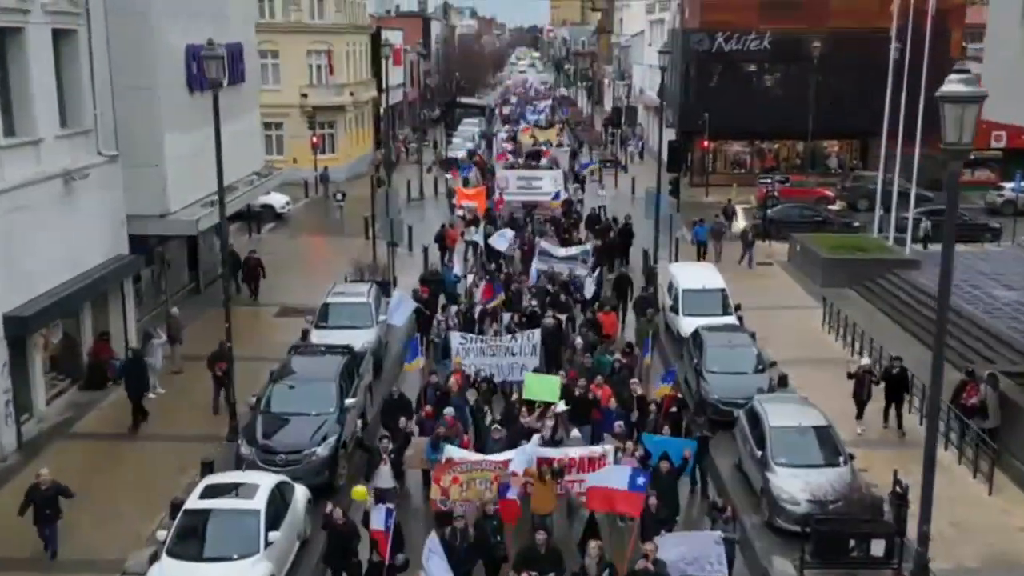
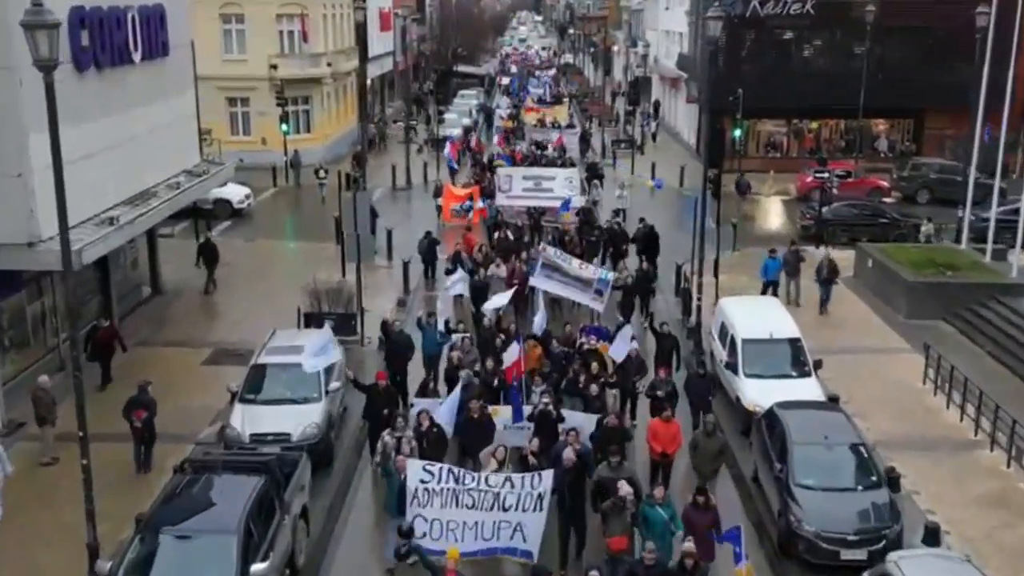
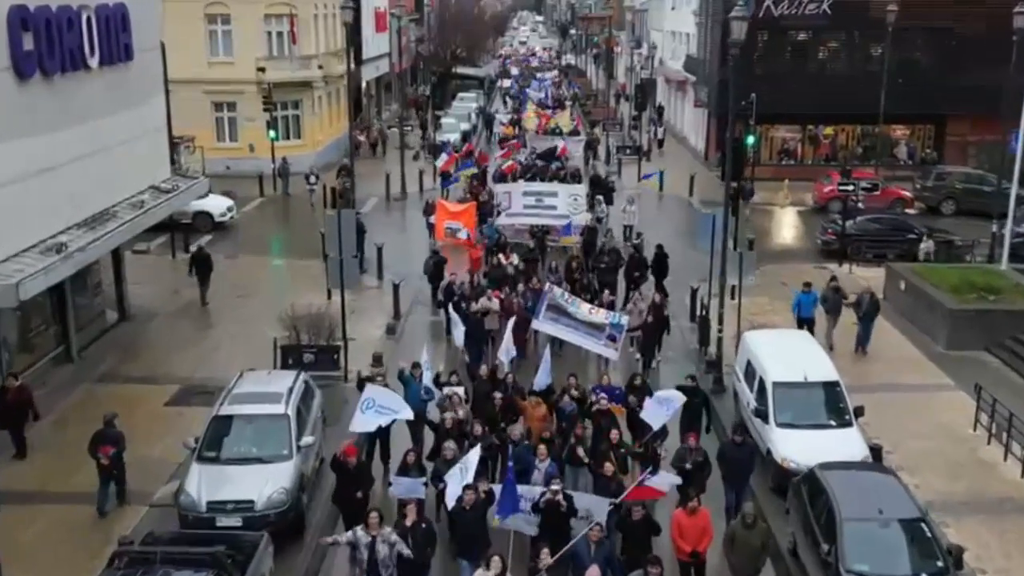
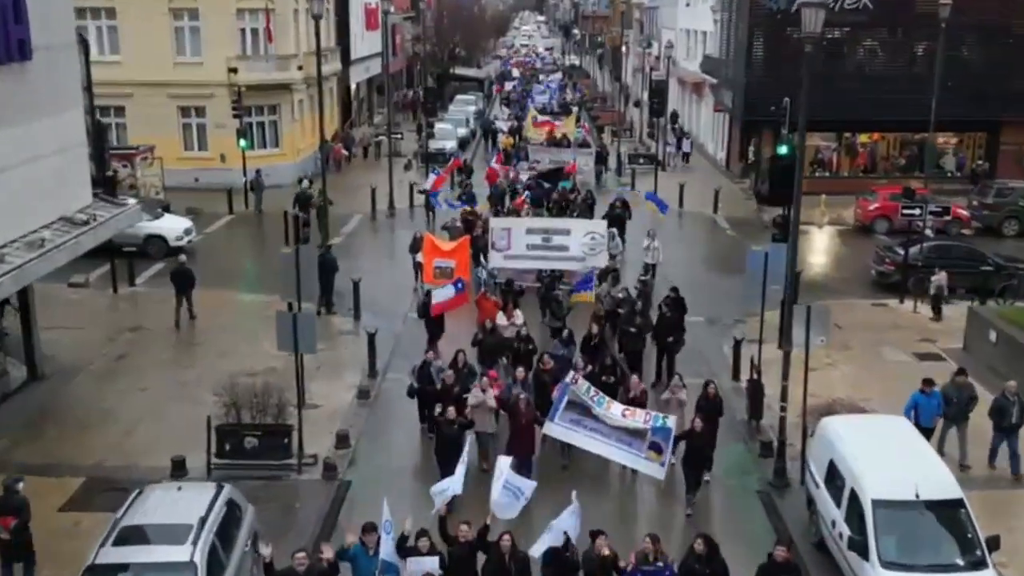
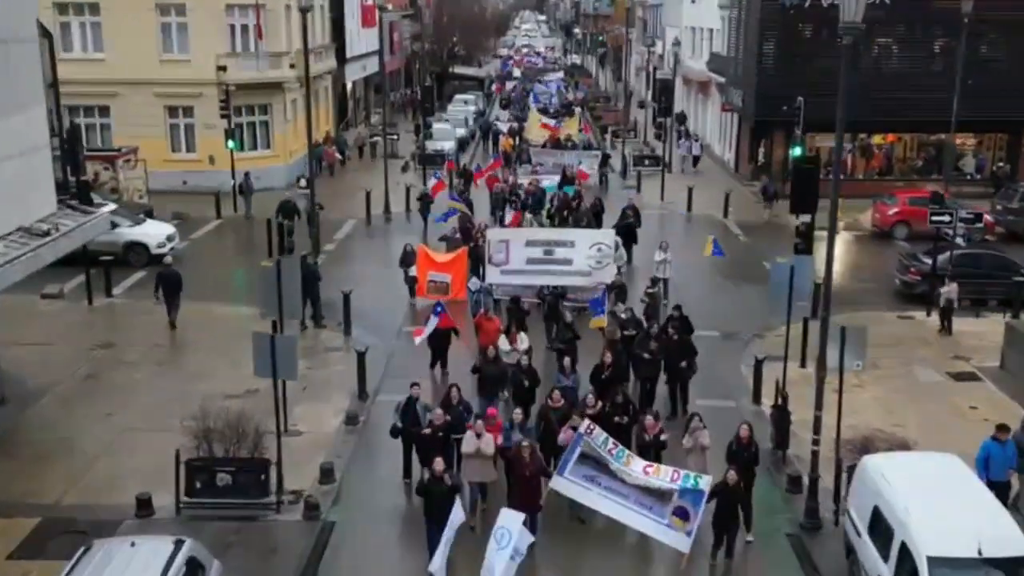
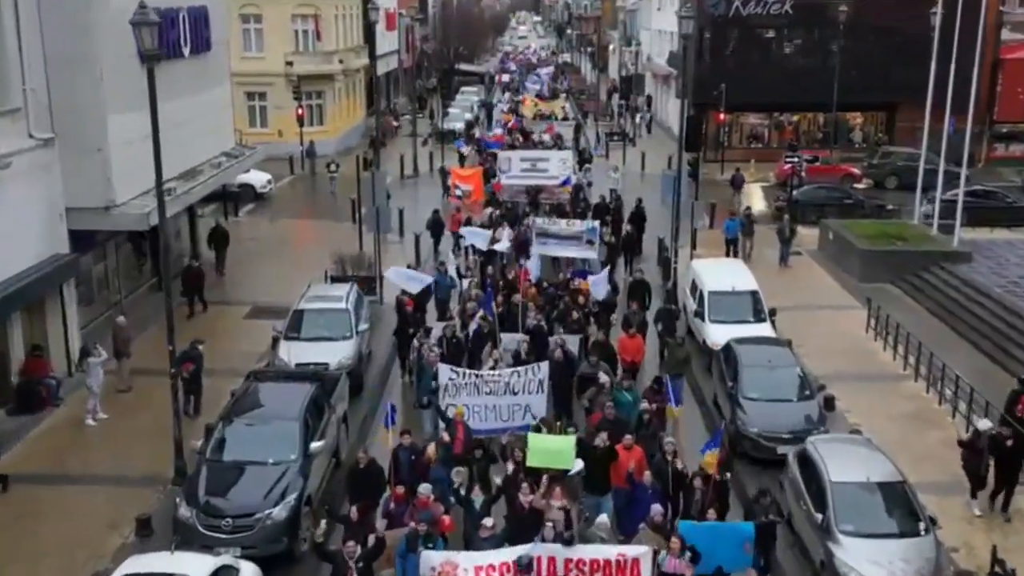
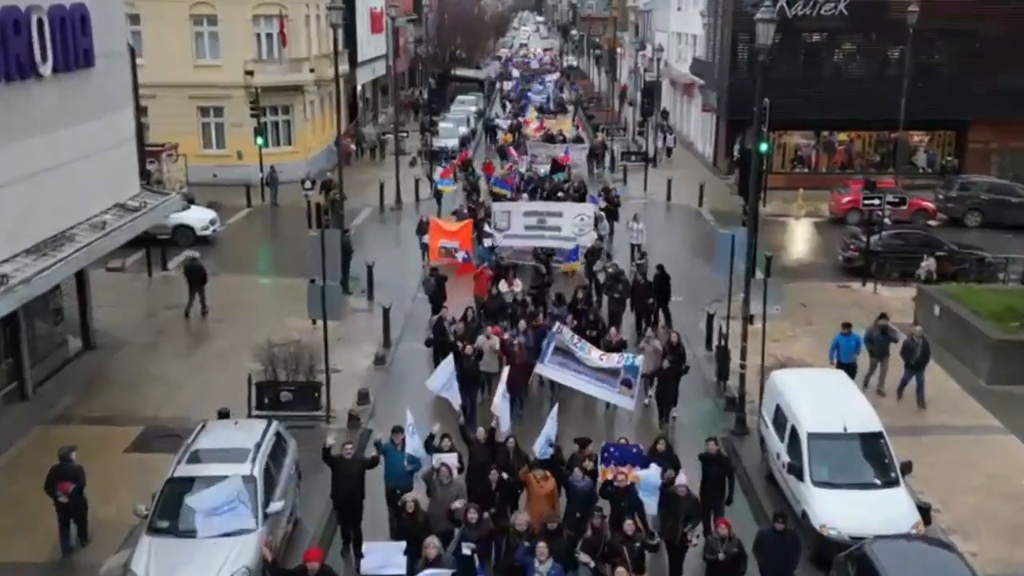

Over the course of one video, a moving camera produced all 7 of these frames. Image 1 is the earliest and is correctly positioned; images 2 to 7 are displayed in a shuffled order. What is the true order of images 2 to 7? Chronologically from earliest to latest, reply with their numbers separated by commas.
6, 2, 3, 7, 4, 5
